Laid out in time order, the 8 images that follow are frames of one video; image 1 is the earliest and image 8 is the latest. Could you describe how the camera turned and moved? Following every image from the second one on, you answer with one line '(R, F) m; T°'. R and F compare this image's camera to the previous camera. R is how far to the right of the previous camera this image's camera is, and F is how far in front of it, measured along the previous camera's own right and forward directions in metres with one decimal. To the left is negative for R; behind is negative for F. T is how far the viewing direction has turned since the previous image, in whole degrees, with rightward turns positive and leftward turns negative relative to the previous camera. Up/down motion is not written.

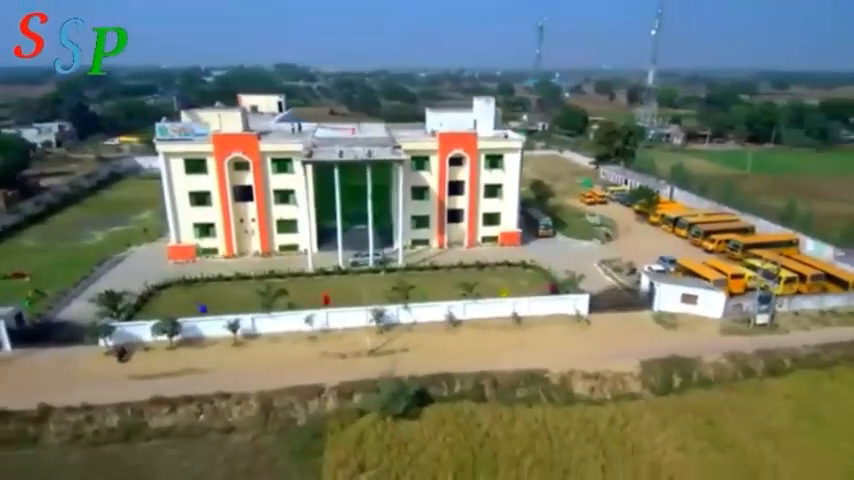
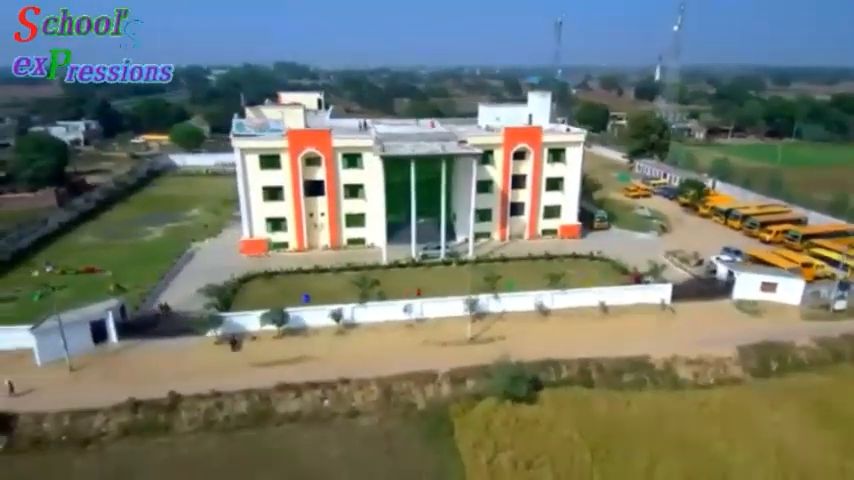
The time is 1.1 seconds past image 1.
(-4.9, -0.6) m; +1°
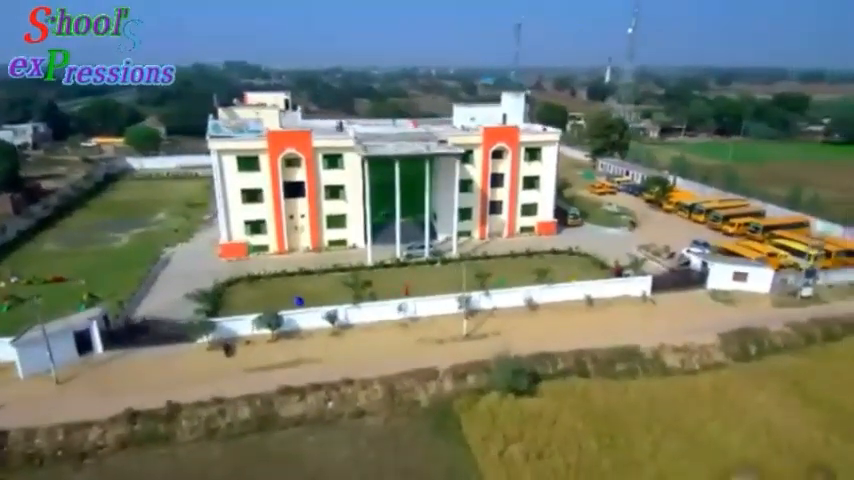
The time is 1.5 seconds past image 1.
(-1.8, -0.1) m; +5°
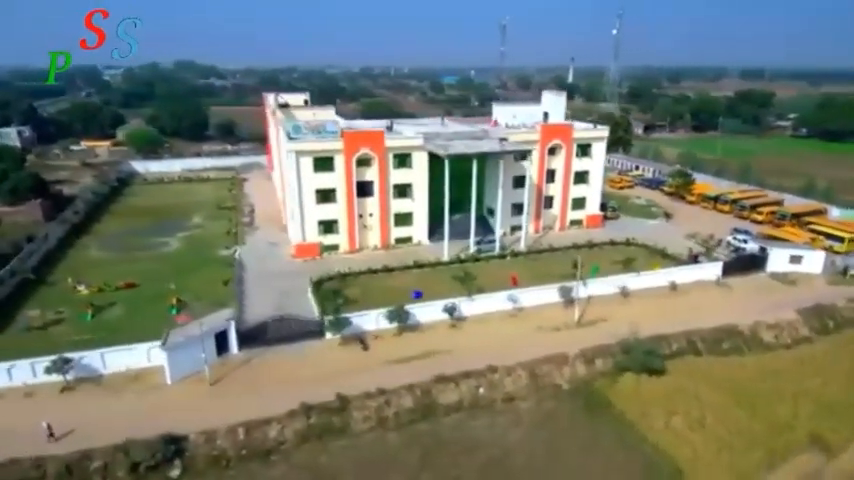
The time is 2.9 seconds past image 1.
(-8.1, -0.8) m; +5°
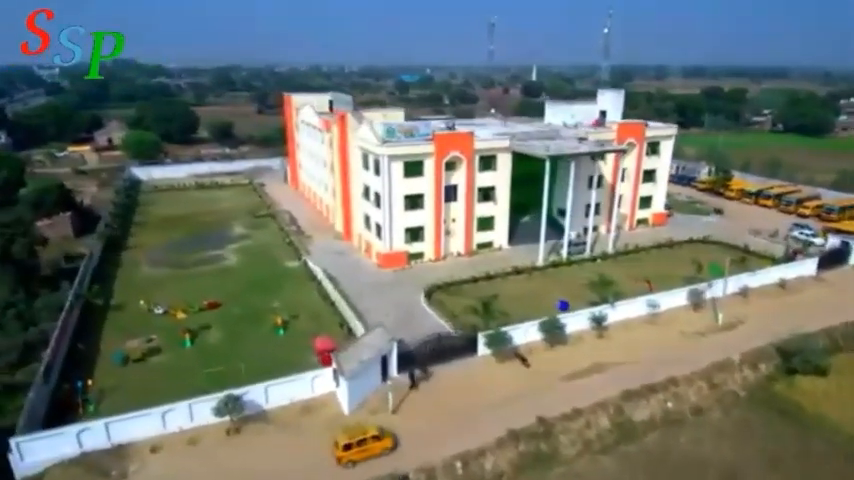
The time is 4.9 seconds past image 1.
(-9.4, +2.0) m; +6°
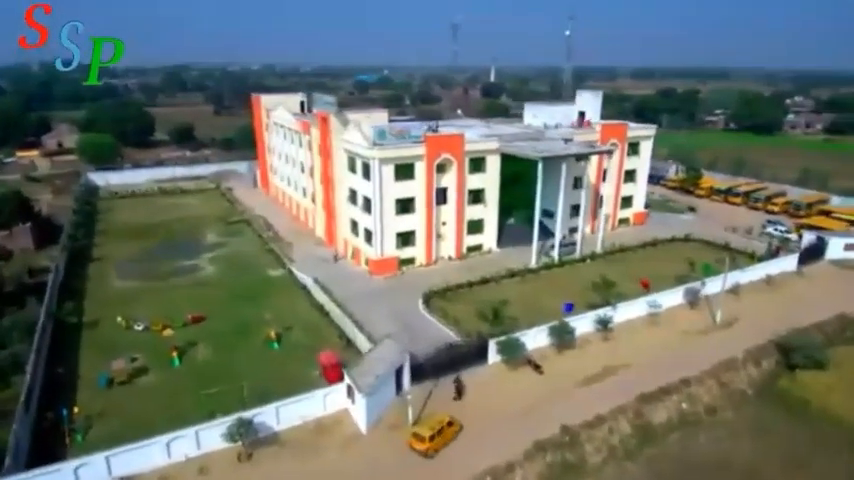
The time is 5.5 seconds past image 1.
(-2.1, +0.9) m; +4°
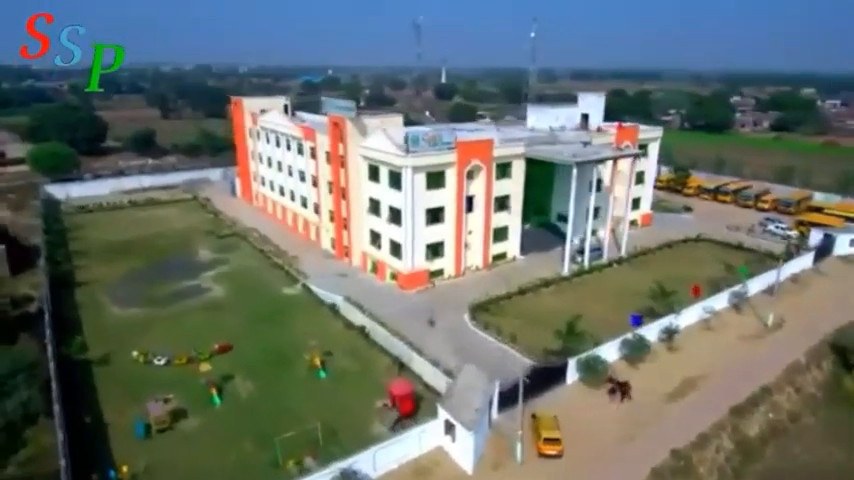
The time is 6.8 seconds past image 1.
(-5.2, +2.0) m; +6°
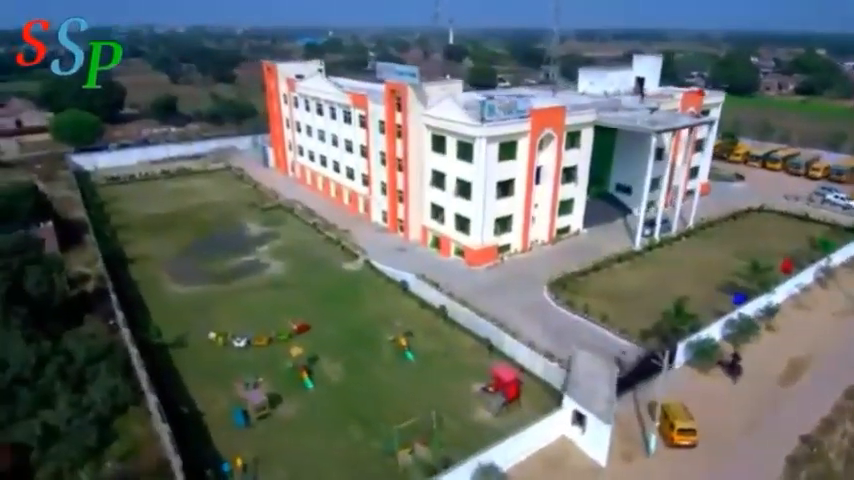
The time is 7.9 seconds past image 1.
(-4.1, +1.2) m; 0°
